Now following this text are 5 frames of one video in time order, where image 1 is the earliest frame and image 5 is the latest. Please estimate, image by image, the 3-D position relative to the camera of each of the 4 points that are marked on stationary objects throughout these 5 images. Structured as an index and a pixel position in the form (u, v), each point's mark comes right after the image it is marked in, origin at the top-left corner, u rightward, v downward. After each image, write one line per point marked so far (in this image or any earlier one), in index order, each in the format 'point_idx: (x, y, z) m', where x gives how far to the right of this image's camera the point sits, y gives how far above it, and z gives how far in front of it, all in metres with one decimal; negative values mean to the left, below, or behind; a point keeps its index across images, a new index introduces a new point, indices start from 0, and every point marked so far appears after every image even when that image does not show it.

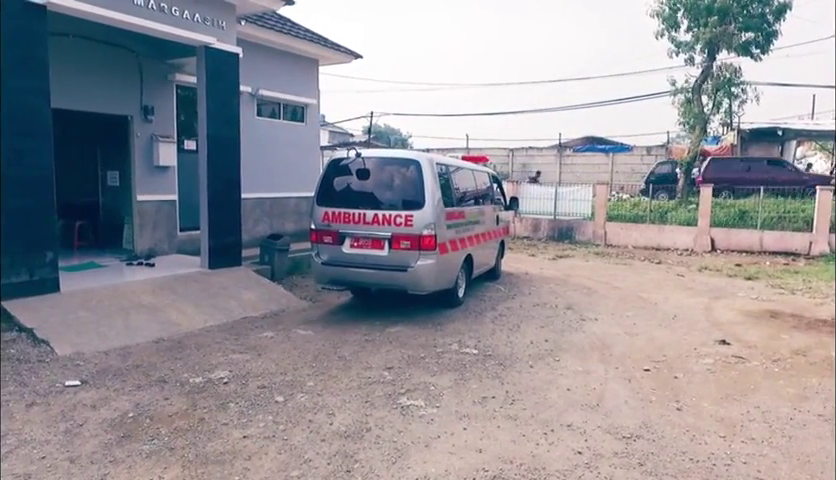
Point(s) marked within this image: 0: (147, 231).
0: (-3.8, +0.1, +8.0) m
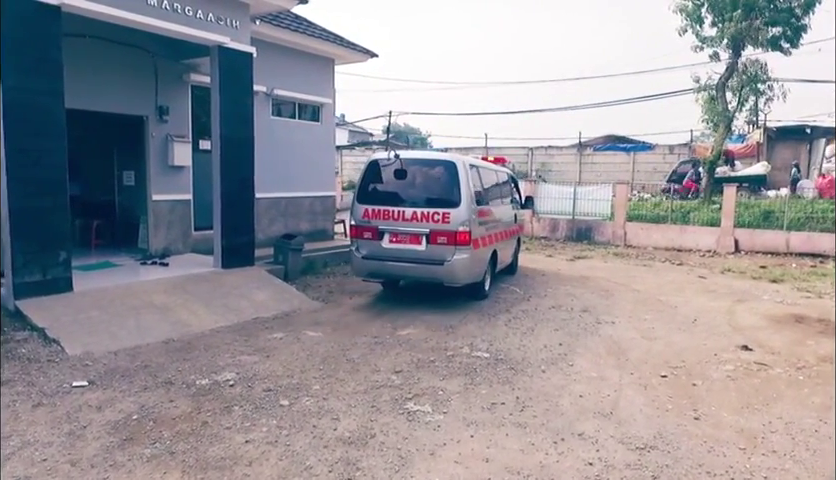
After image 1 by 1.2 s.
0: (-3.6, +0.1, +8.1) m
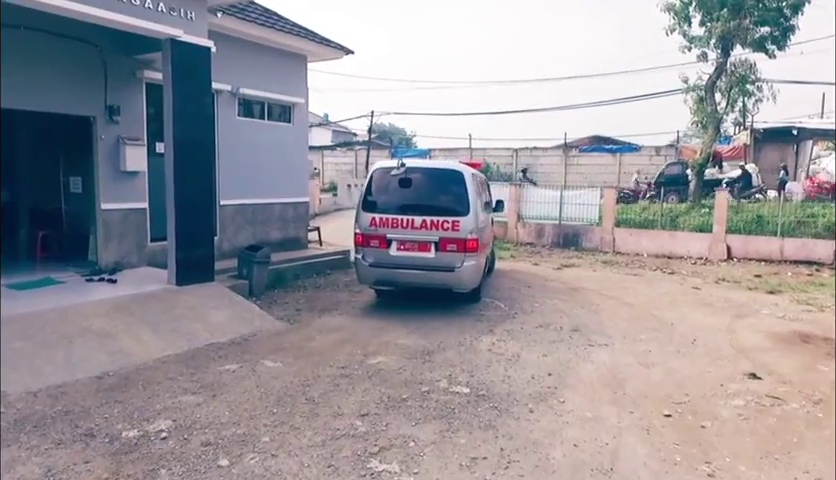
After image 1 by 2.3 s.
0: (-3.9, 0.0, +7.3) m
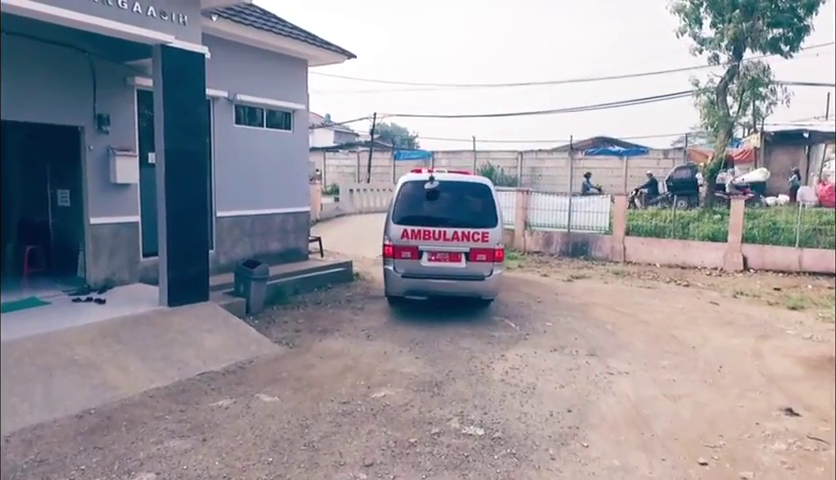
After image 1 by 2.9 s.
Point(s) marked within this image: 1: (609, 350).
0: (-3.9, -0.2, +7.0) m
1: (+2.1, -1.2, +6.3) m
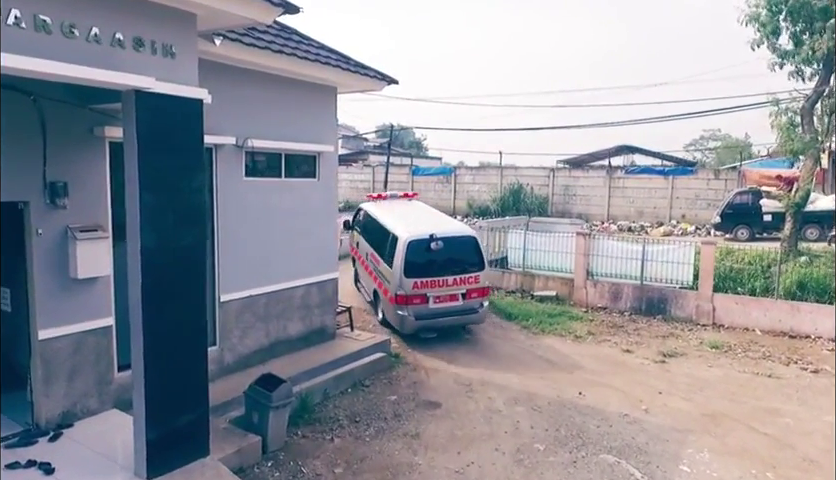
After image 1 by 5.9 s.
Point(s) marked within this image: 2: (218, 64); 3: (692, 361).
0: (-3.1, -1.3, +4.9) m
1: (+2.9, -2.2, +4.2) m
2: (-2.1, +1.9, +6.1) m
3: (+4.0, -1.8, +8.4) m
